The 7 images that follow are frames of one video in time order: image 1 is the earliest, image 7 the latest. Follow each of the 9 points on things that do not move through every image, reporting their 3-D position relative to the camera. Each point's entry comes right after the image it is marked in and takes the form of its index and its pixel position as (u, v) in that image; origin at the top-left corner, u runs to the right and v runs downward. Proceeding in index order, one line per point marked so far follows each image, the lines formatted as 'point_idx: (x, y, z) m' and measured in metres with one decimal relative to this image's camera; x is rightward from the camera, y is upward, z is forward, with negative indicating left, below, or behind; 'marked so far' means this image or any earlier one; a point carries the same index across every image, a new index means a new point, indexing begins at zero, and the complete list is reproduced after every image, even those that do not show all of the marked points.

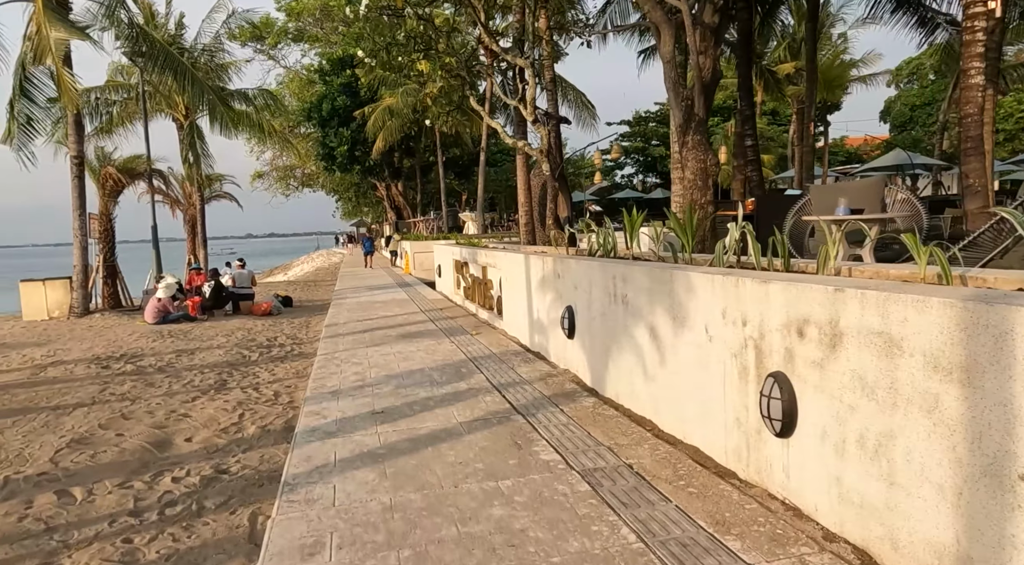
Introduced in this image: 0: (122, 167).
0: (-9.0, +2.7, +15.7) m
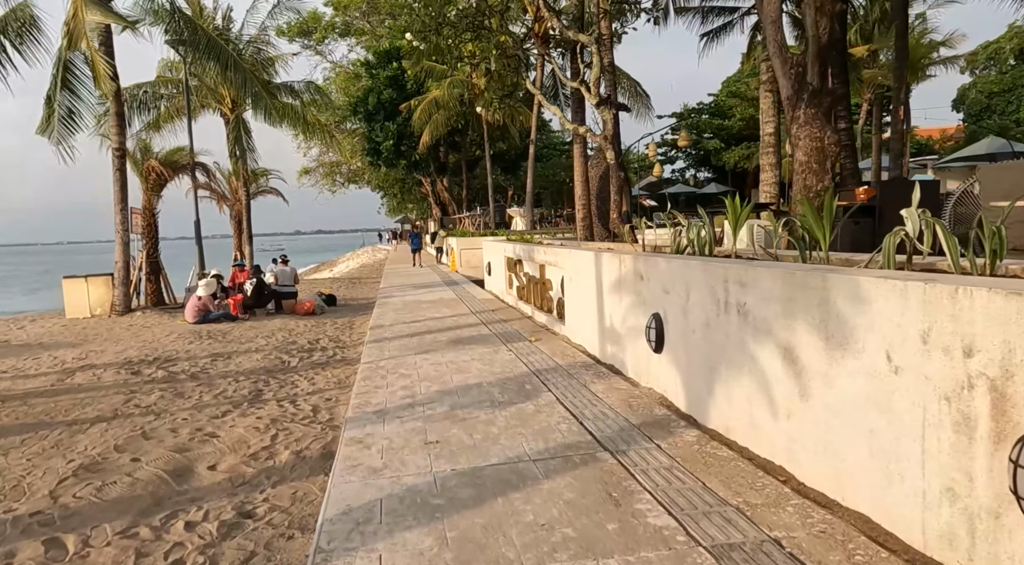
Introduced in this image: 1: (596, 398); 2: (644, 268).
0: (-7.8, +2.7, +15.2) m
1: (+0.7, -1.0, +5.6) m
2: (+1.1, +0.1, +5.8) m
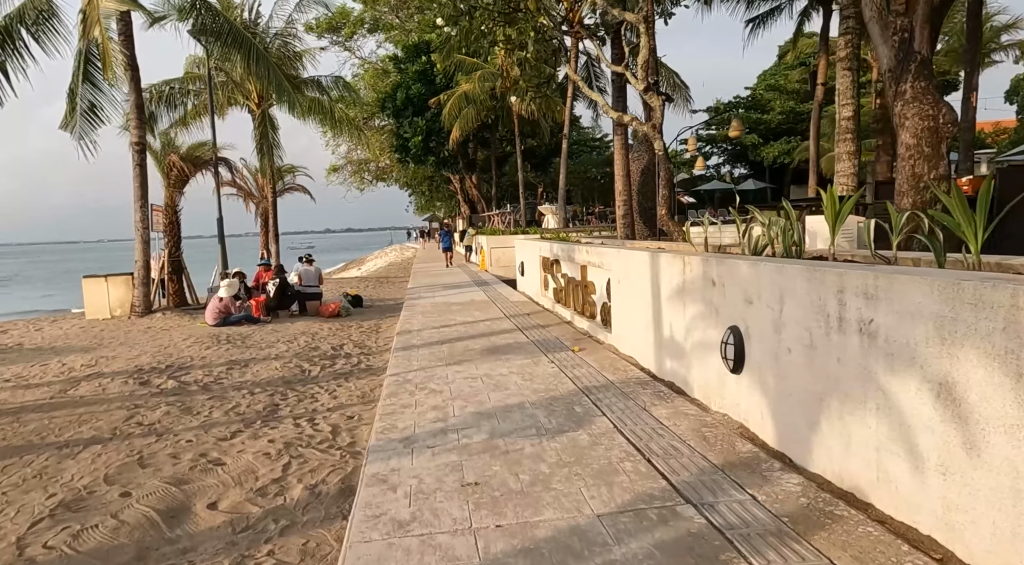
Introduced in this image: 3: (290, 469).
0: (-7.1, +2.7, +14.7) m
1: (+1.0, -1.0, +4.8) m
2: (+1.5, +0.1, +4.9) m
3: (-1.6, -1.4, +4.9) m
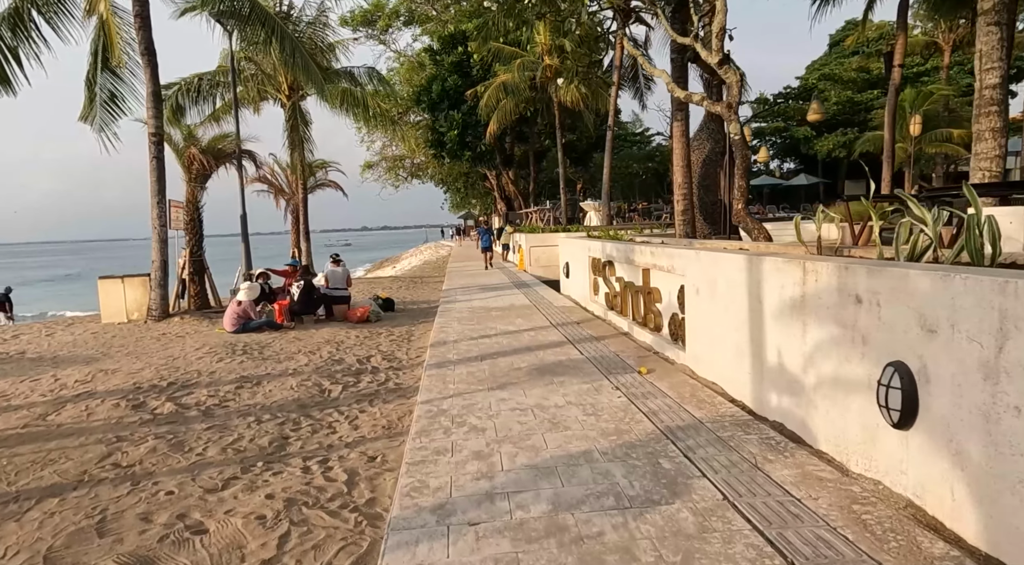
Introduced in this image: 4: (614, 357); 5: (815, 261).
0: (-6.2, +2.7, +13.7) m
1: (+1.4, -1.1, +3.4) m
2: (+1.9, 0.0, +3.6) m
3: (-1.2, -1.4, +3.7) m
4: (+1.1, -0.8, +7.4) m
5: (+1.9, +0.1, +4.2) m
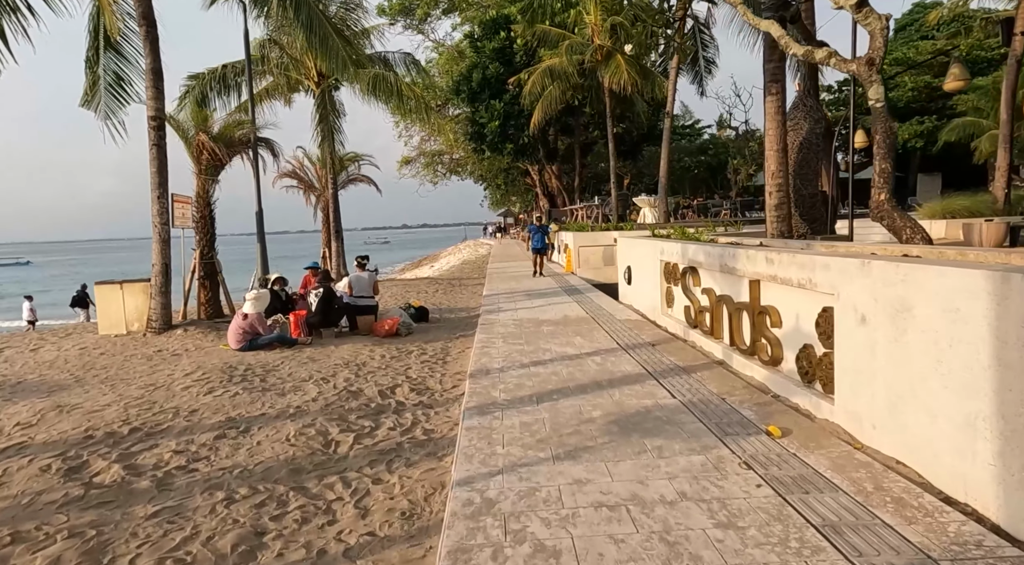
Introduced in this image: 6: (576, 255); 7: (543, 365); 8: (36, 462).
0: (-5.2, +2.6, +12.1) m
1: (+1.7, -1.3, +1.4) m
2: (+2.2, -0.2, +1.5) m
3: (-0.9, -1.6, +1.9) m
4: (+1.7, -1.0, +5.4) m
5: (+2.3, 0.0, +2.1) m
6: (+1.8, +0.8, +18.6) m
7: (+0.3, -0.9, +7.4) m
8: (-3.5, -1.3, +5.0) m
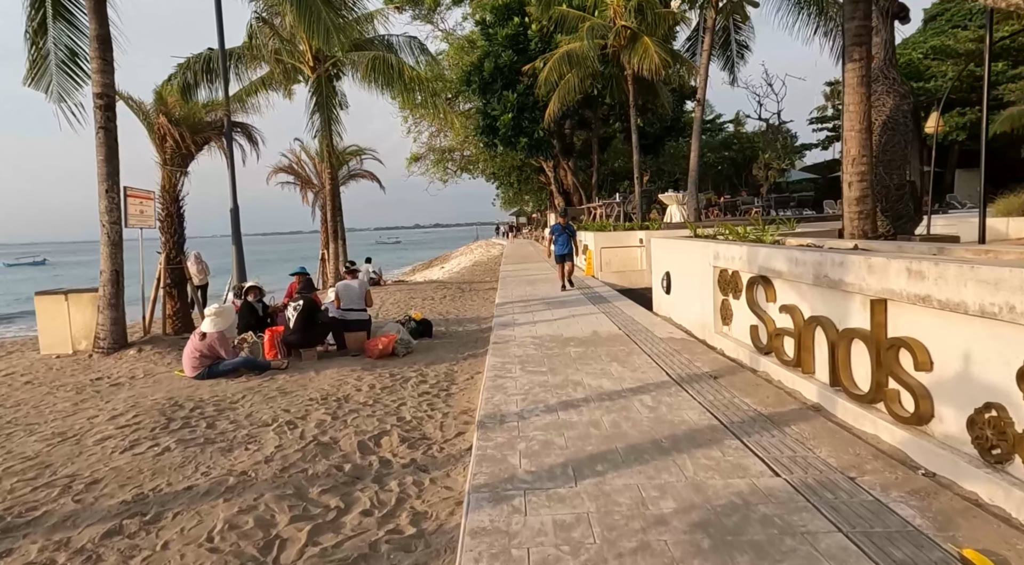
0: (-5.0, +2.5, +10.4) m
1: (+1.8, -1.4, -0.4) m
2: (+2.3, -0.3, -0.3) m
3: (-0.8, -1.7, +0.1) m
4: (+1.8, -1.1, +3.5) m
5: (+2.4, -0.2, +0.3) m
6: (+2.1, +0.6, +16.7) m
7: (+0.5, -1.0, +5.6) m
8: (-3.3, -1.4, +3.2) m
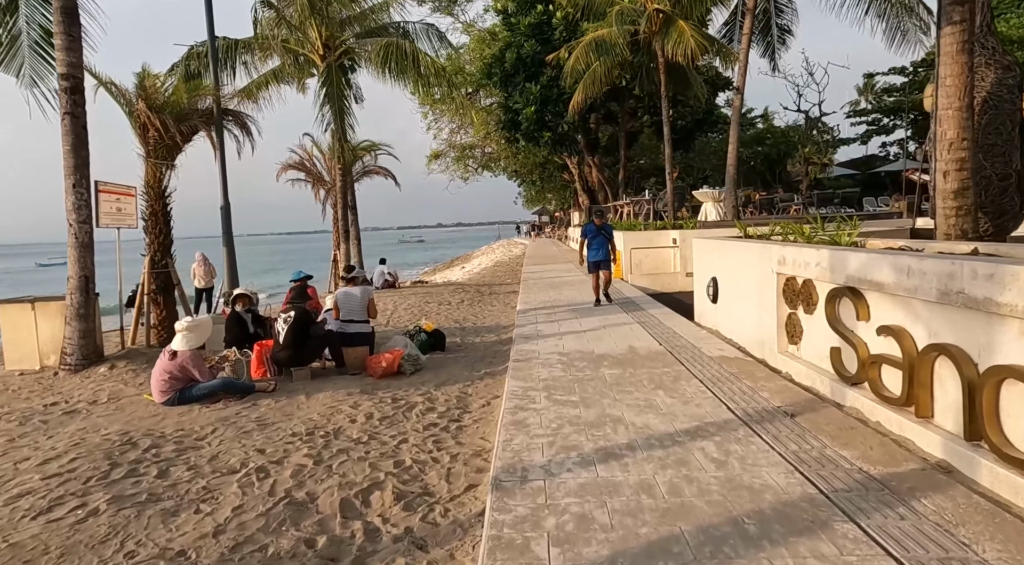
0: (-4.6, +2.4, +9.3) m
1: (+1.8, -1.5, -1.7) m
2: (+2.2, -0.4, -1.7) m
3: (-0.8, -1.8, -1.1) m
4: (+1.9, -1.2, +2.2) m
5: (+2.3, -0.3, -1.0) m
6: (+2.7, +0.5, +15.4) m
7: (+0.7, -1.1, +4.3) m
8: (-3.2, -1.5, +2.1) m
